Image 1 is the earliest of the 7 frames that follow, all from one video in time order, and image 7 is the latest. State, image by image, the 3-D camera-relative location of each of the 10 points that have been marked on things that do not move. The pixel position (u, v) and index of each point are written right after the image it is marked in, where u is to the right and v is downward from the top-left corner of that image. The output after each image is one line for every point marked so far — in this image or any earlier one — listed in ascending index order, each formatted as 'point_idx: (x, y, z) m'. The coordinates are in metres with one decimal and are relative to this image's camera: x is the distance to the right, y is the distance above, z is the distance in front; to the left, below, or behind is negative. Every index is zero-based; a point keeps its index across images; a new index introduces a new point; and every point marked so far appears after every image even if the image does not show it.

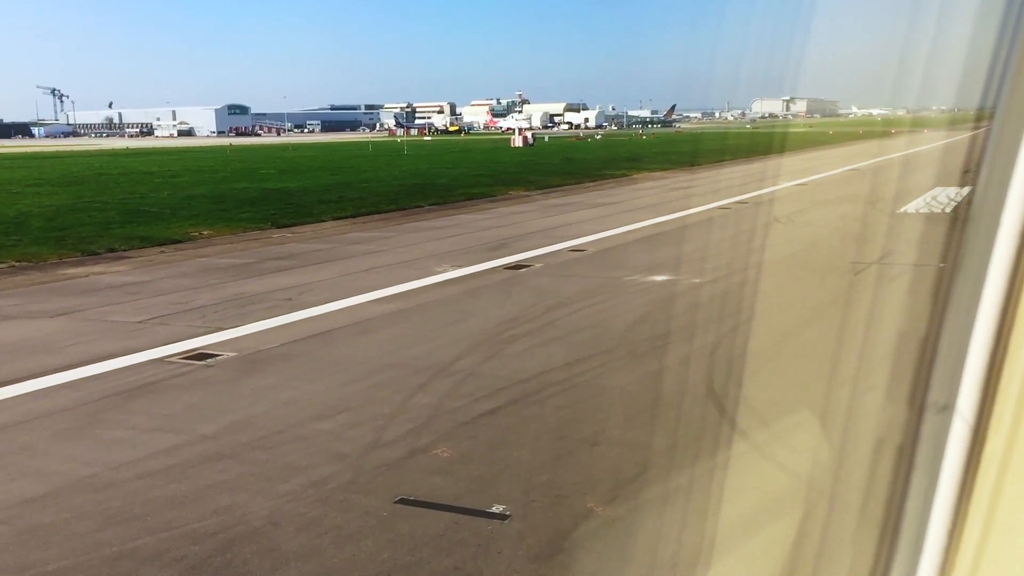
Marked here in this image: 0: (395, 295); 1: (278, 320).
0: (-1.4, -0.1, +9.8) m
1: (-2.5, -0.4, +8.6) m
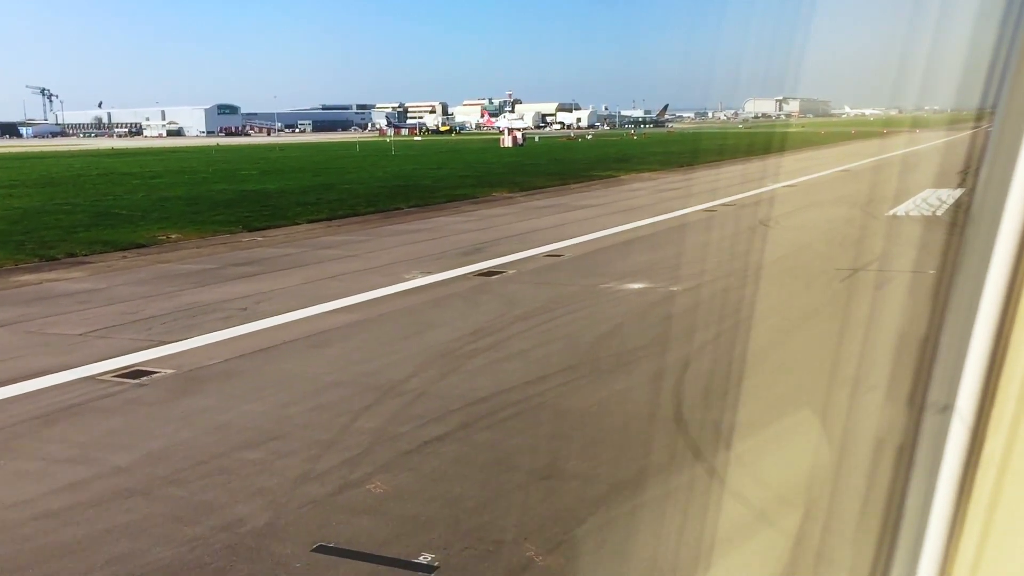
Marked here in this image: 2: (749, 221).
0: (-1.8, -0.2, +9.3) m
1: (-2.9, -0.5, +8.1) m
2: (+4.7, +1.3, +15.6) m
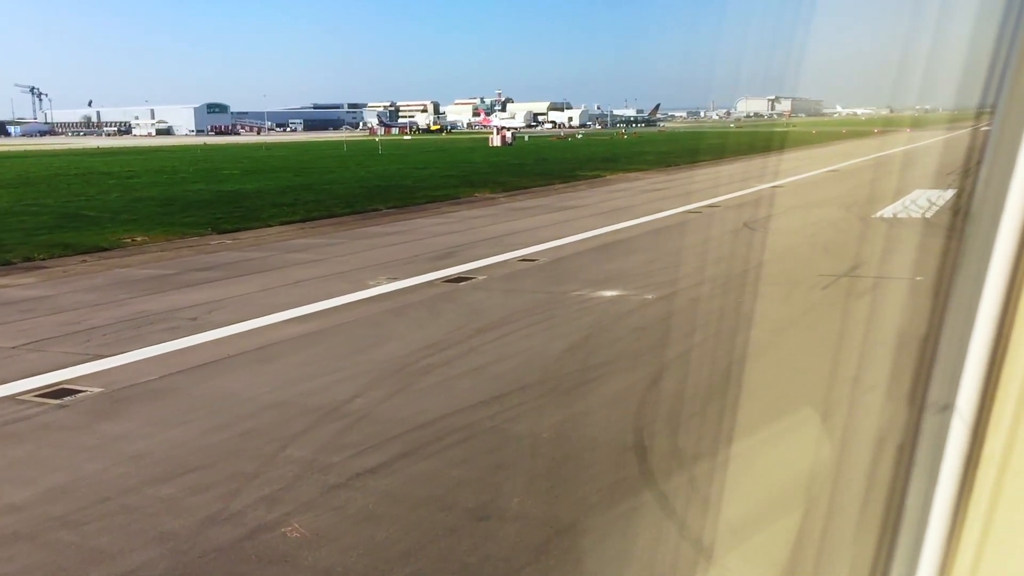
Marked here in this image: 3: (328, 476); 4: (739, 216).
0: (-2.2, -0.3, +8.8) m
1: (-3.3, -0.5, +7.6) m
2: (+4.3, +1.3, +15.1) m
3: (-1.1, -1.1, +4.7) m
4: (+4.7, +1.5, +16.2) m
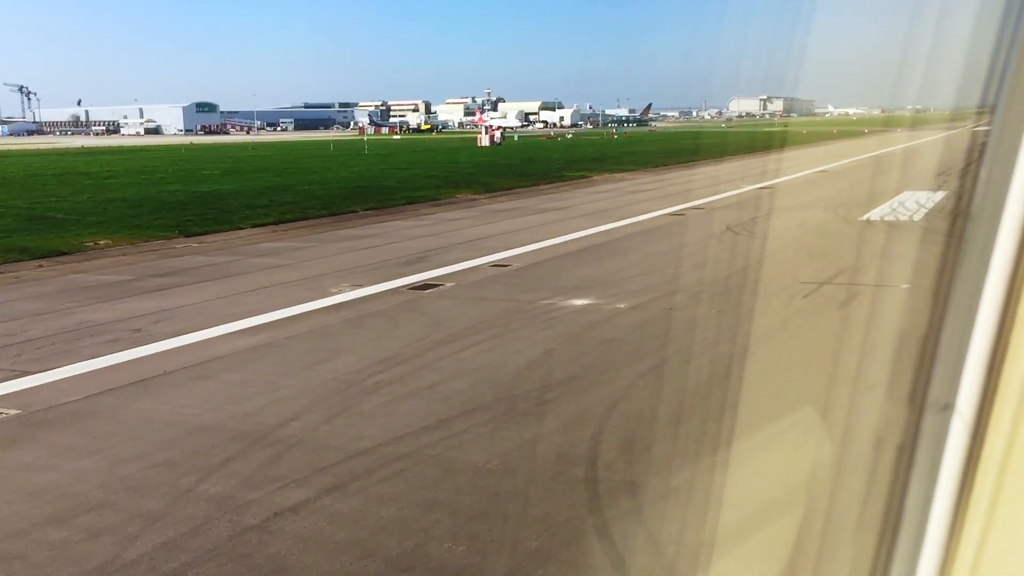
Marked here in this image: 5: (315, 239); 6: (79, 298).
0: (-2.5, -0.4, +8.3) m
1: (-3.6, -0.6, +7.1) m
2: (+3.8, +1.2, +14.7) m
3: (-1.4, -1.2, +4.2) m
4: (+4.2, +1.4, +15.8) m
5: (-3.7, +0.9, +14.9) m
6: (-5.5, -0.1, +10.1) m
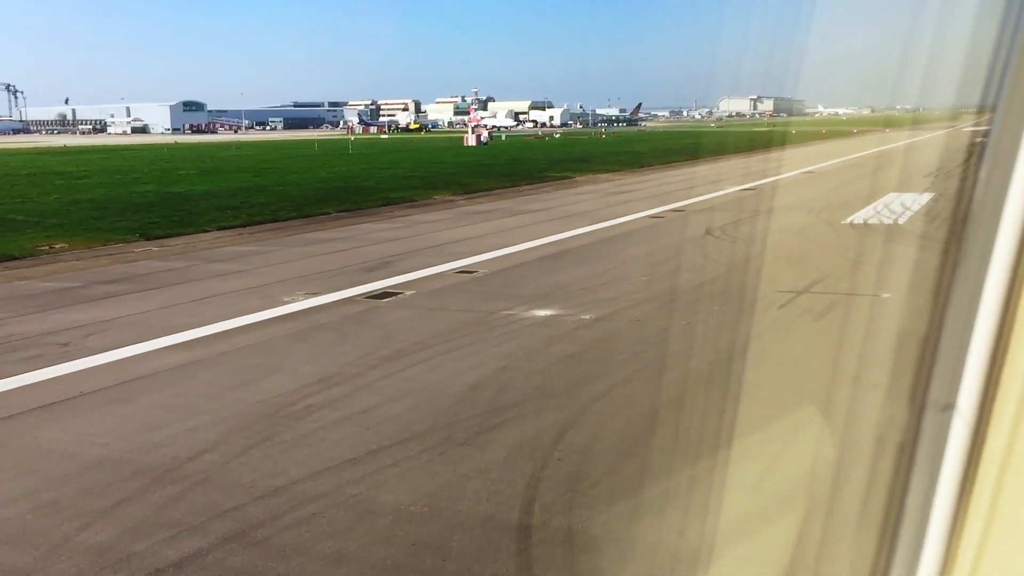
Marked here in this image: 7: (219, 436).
0: (-3.0, -0.5, +7.8) m
1: (-4.0, -0.8, +6.5) m
2: (+3.3, +1.1, +14.2) m
3: (-1.8, -1.3, +3.7) m
4: (+3.8, +1.3, +15.3) m
5: (-4.2, +0.8, +14.3) m
6: (-5.9, -0.2, +9.5) m
7: (-1.9, -1.0, +5.3) m
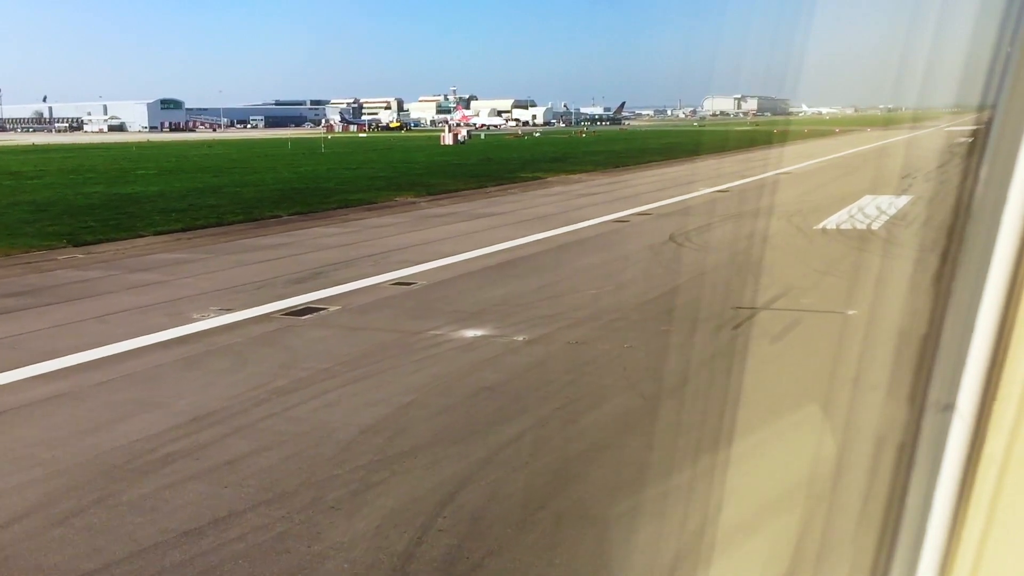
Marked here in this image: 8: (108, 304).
0: (-3.6, -0.6, +6.9) m
1: (-4.7, -0.9, +5.6) m
2: (+2.5, +0.9, +13.4) m
3: (-2.4, -1.5, +2.8) m
4: (+2.9, +1.1, +14.5) m
5: (-5.0, +0.7, +13.4) m
6: (-6.7, -0.4, +8.6) m
7: (-2.6, -1.1, +4.4) m
8: (-4.8, -0.2, +9.1) m
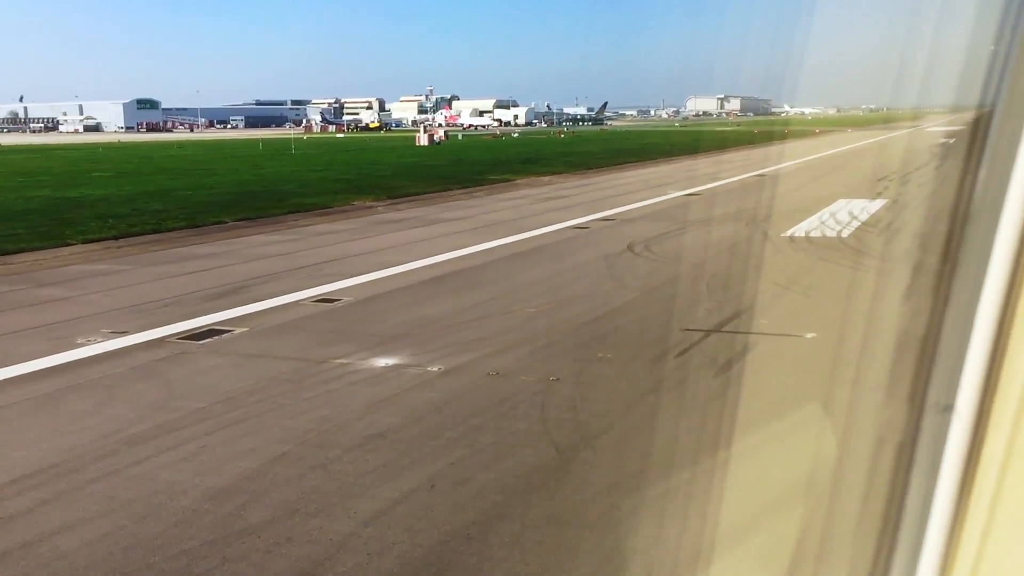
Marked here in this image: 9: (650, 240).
0: (-4.3, -0.8, +5.9) m
1: (-5.4, -1.1, +4.7) m
2: (+1.7, +0.7, +12.5) m
3: (-3.0, -1.7, +1.9) m
4: (+2.1, +1.0, +13.7) m
5: (-5.8, +0.5, +12.5) m
6: (-7.4, -0.6, +7.6) m
7: (-3.2, -1.3, +3.5) m
8: (-5.6, -0.4, +8.2) m
9: (+1.9, +0.6, +12.1) m
